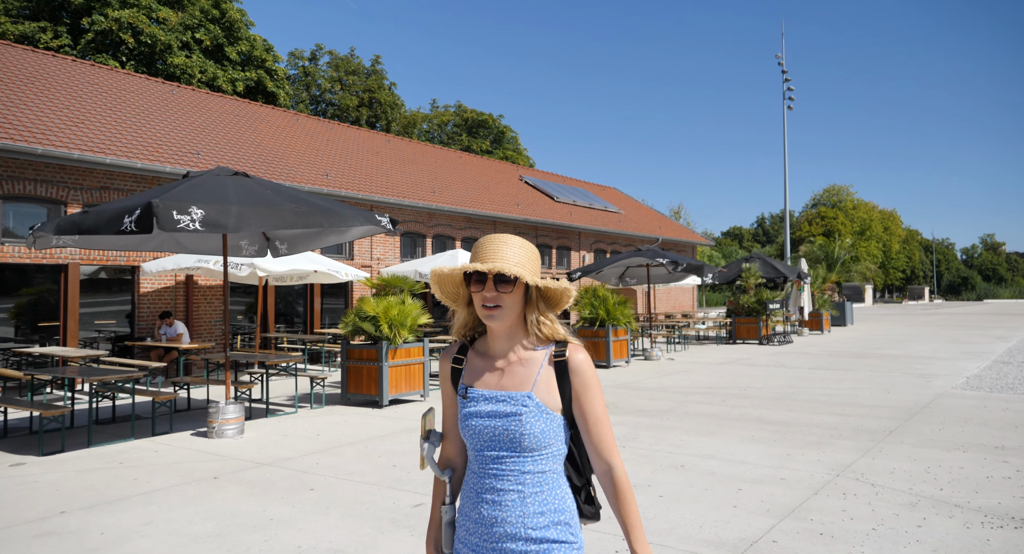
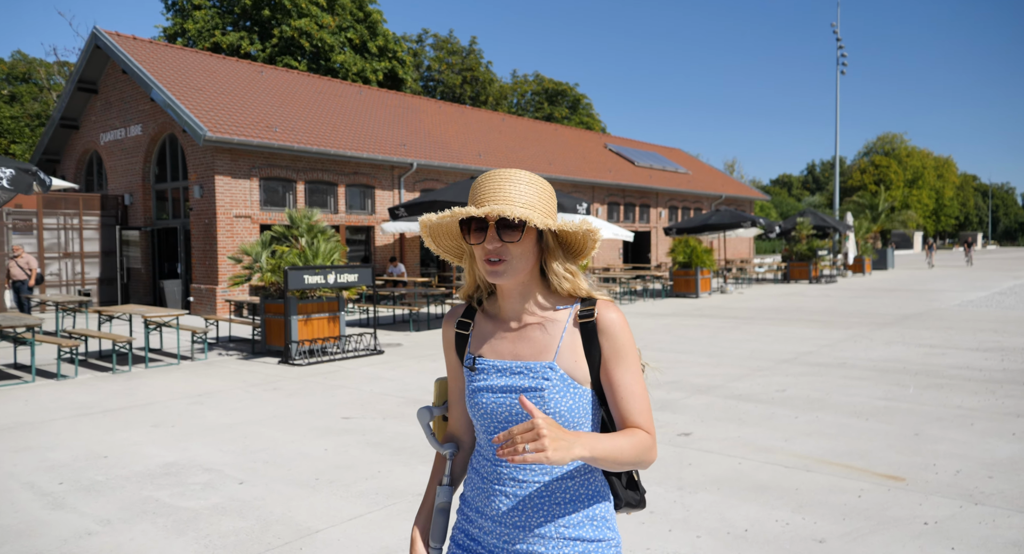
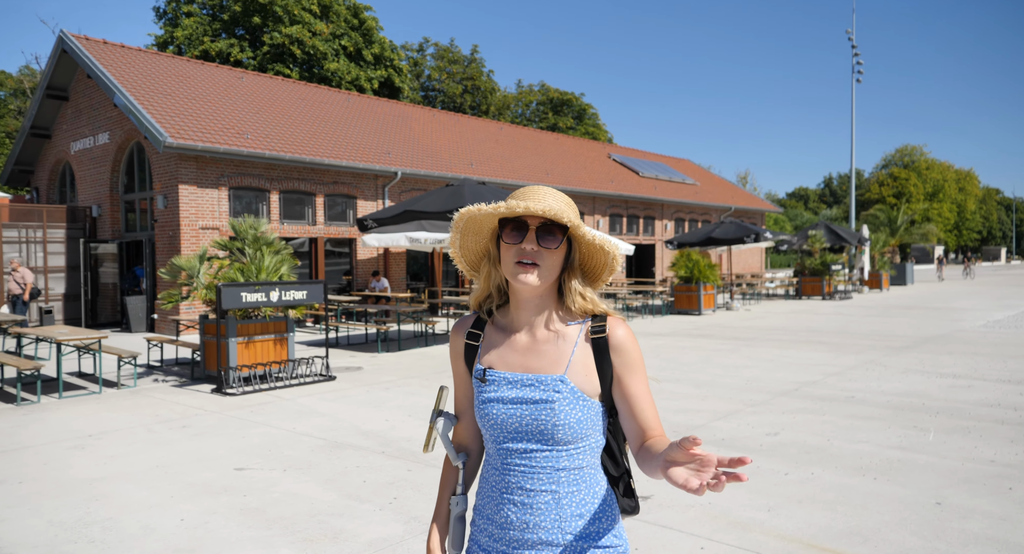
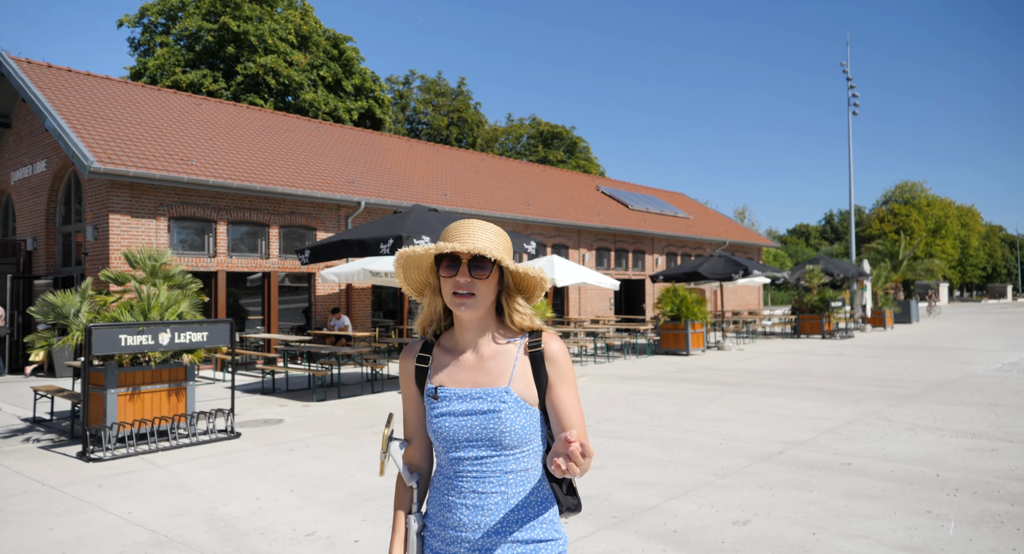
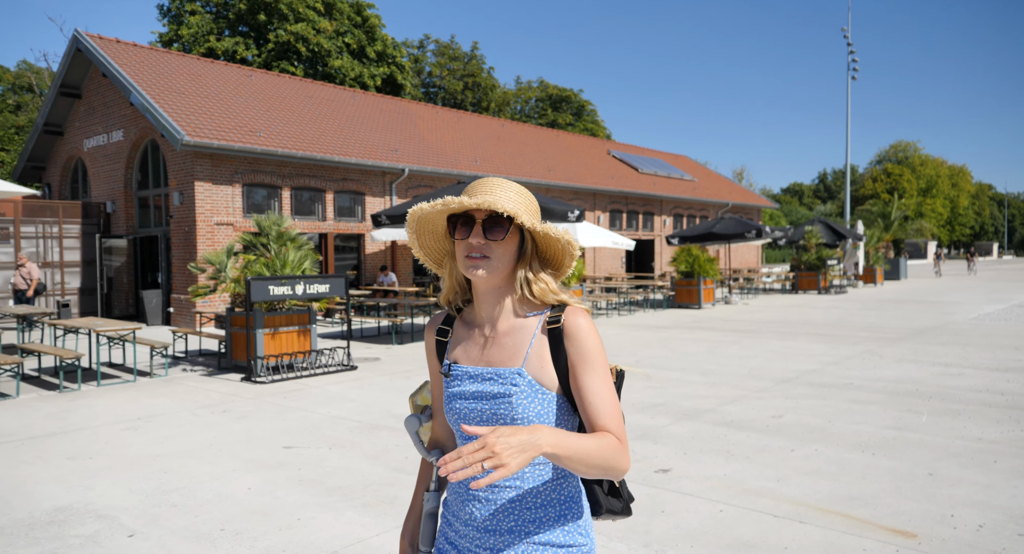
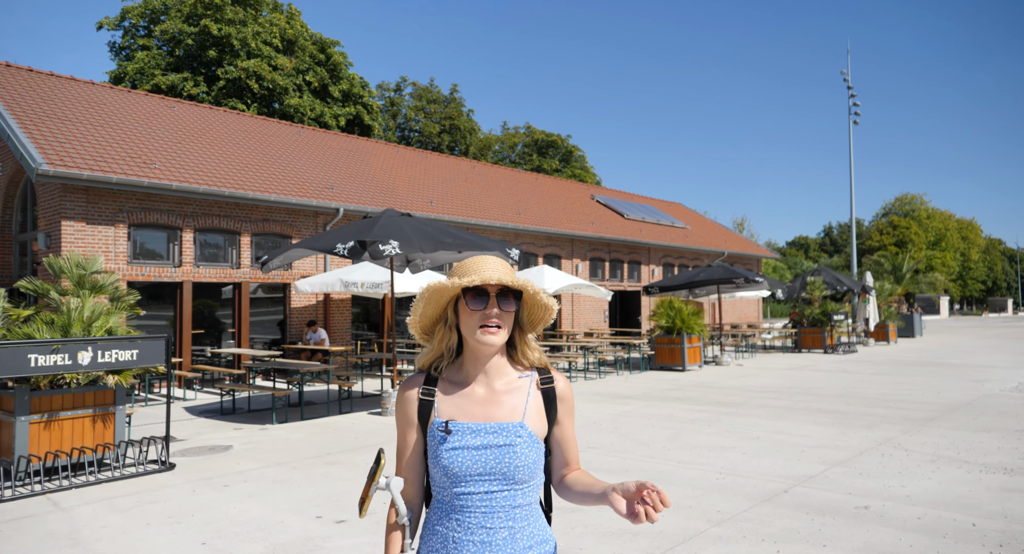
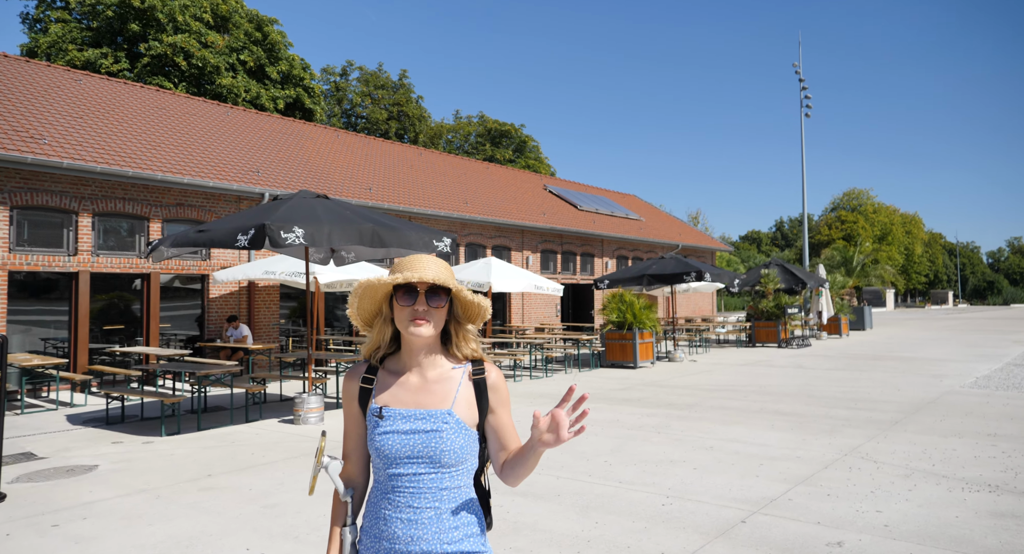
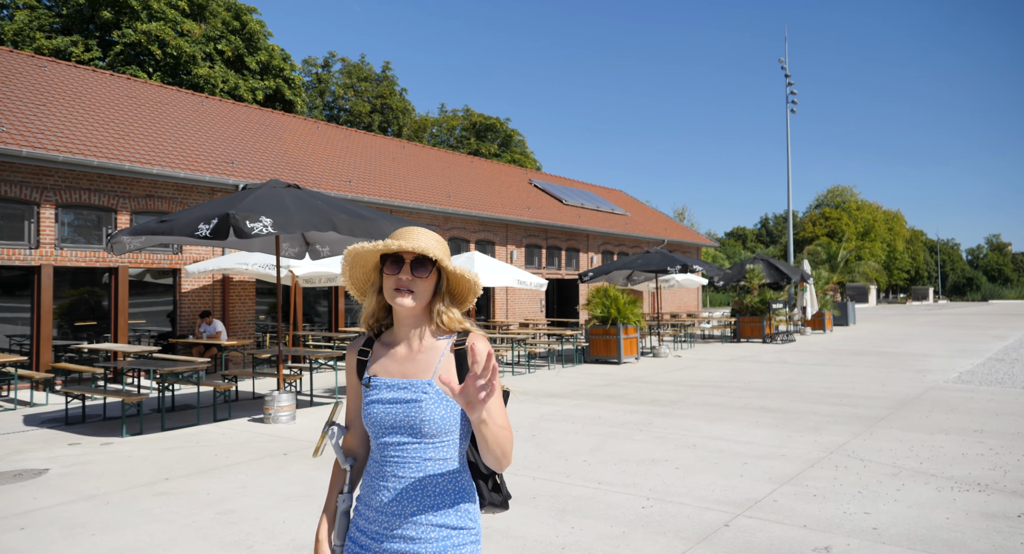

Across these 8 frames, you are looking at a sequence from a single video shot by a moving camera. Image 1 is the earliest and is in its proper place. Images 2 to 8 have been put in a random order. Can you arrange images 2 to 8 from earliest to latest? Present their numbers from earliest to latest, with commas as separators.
8, 7, 6, 4, 3, 5, 2
